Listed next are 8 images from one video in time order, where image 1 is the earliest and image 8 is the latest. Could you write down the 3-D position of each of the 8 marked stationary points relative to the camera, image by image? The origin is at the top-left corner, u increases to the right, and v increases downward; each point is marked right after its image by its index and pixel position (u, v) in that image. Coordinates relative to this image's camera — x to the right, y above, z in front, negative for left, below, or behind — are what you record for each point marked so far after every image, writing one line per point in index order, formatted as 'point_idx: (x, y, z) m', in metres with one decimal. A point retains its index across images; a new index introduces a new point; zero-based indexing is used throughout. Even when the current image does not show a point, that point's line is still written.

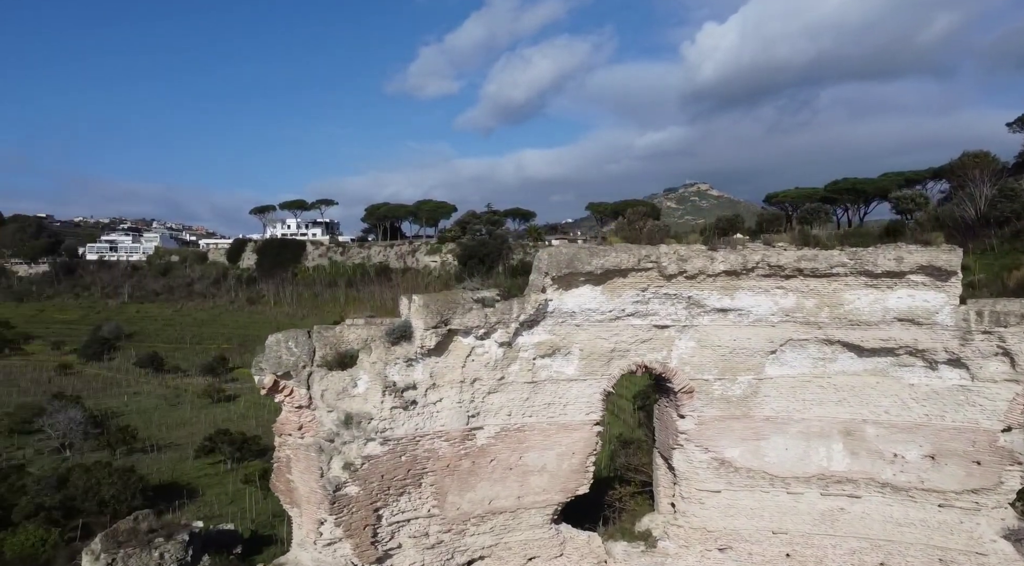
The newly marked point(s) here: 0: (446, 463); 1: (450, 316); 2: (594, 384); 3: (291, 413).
0: (-1.1, -3.3, +16.9) m
1: (-0.9, -0.9, +16.7) m
2: (+1.5, -2.1, +17.5) m
3: (-3.8, -2.5, +16.9) m
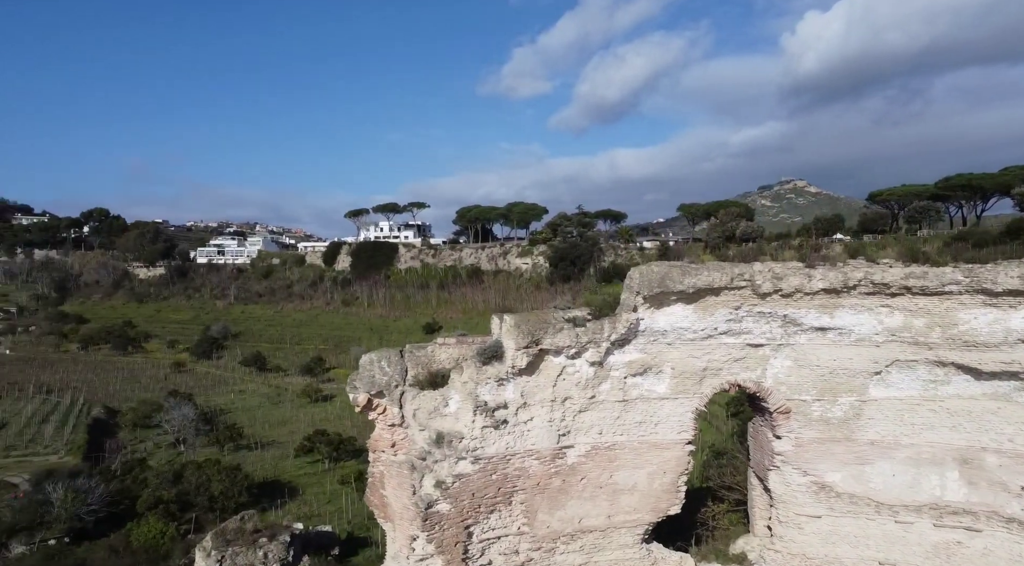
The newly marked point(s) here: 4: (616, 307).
0: (+0.4, -3.5, +16.5) m
1: (+0.5, -1.0, +16.2) m
2: (+3.1, -2.2, +16.8) m
3: (-2.2, -2.7, +16.7) m
4: (+1.9, -0.6, +17.1) m
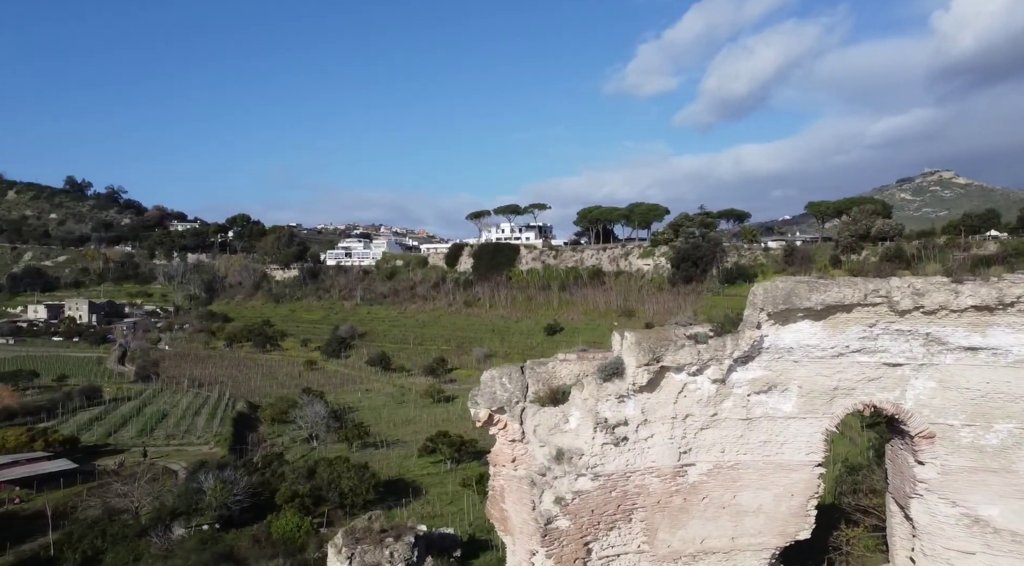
0: (+2.4, -3.6, +15.7) m
1: (+2.4, -1.1, +15.4) m
2: (+5.0, -2.3, +15.7) m
3: (-0.3, -2.8, +16.3) m
4: (+3.9, -0.7, +16.2) m
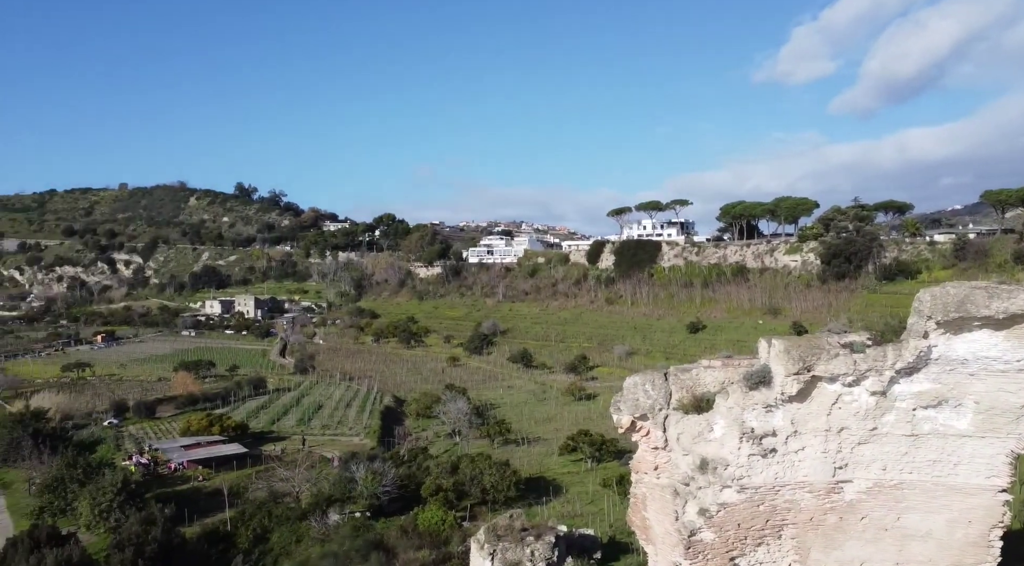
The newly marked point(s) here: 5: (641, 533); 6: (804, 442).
0: (+4.5, -3.6, +14.6) m
1: (+4.5, -1.1, +14.3) m
2: (+7.1, -2.2, +14.2) m
3: (+2.0, -2.8, +15.6) m
4: (+6.1, -0.7, +14.8) m
5: (+2.0, -4.2, +15.9) m
6: (+4.4, -2.4, +14.6) m
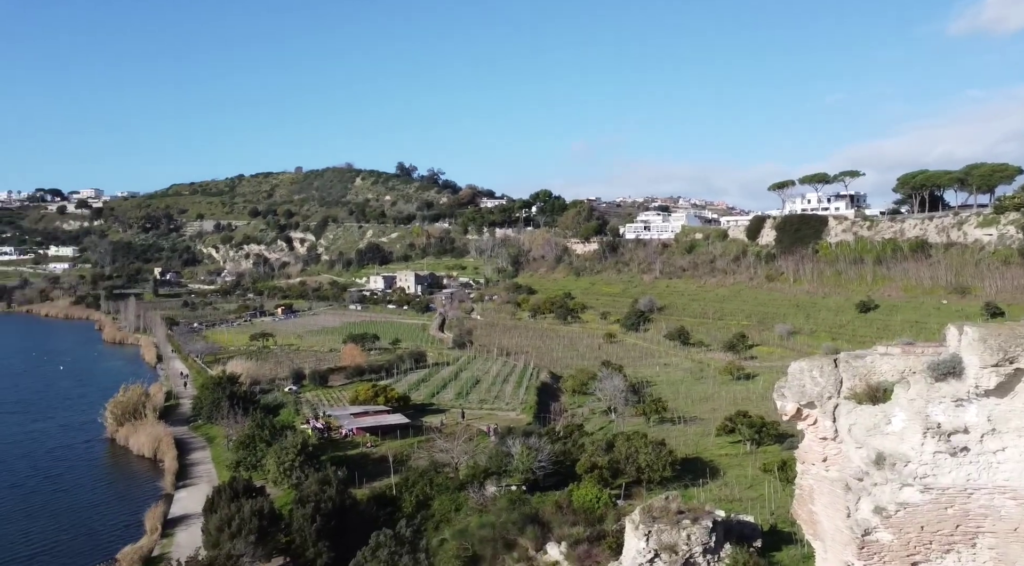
0: (+6.7, -3.2, +13.0) m
1: (+6.6, -0.8, +12.6) m
2: (+9.2, -1.9, +12.1) m
3: (+4.4, -2.4, +14.3) m
4: (+8.2, -0.4, +12.9) m
5: (+4.4, -3.8, +14.6) m
6: (+6.6, -2.1, +12.9) m
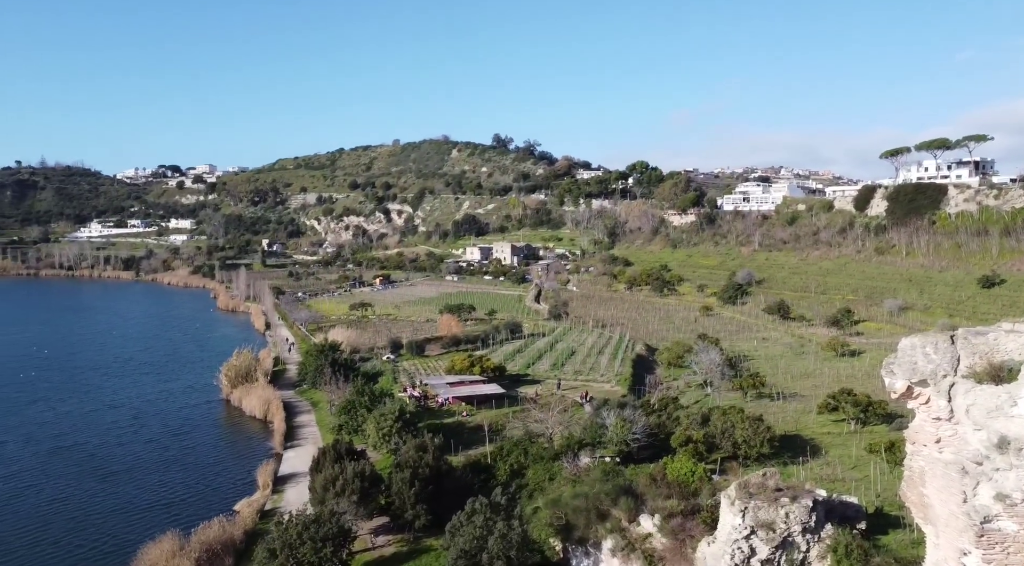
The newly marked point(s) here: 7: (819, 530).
0: (+8.0, -2.9, +11.9) m
1: (+7.9, -0.5, +11.5) m
2: (+10.3, -1.7, +10.8) m
3: (+5.8, -2.0, +13.5) m
4: (+9.5, 0.0, +11.6) m
5: (+5.8, -3.4, +13.8) m
6: (+7.9, -1.8, +11.8) m
7: (+6.4, -5.2, +19.9) m
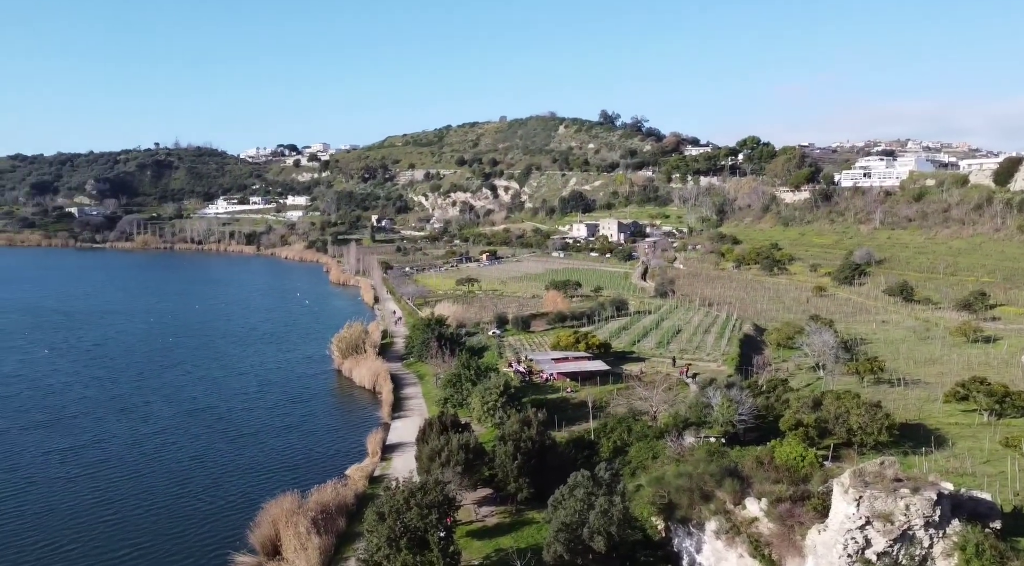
0: (+9.2, -2.7, +9.7) m
1: (+9.1, -0.3, +9.2) m
2: (+11.5, -1.5, +8.3) m
3: (+7.2, -1.8, +11.5) m
4: (+10.7, +0.1, +9.1) m
5: (+7.3, -3.2, +11.9) m
6: (+9.1, -1.6, +9.6) m
7: (+8.5, -4.8, +17.9) m
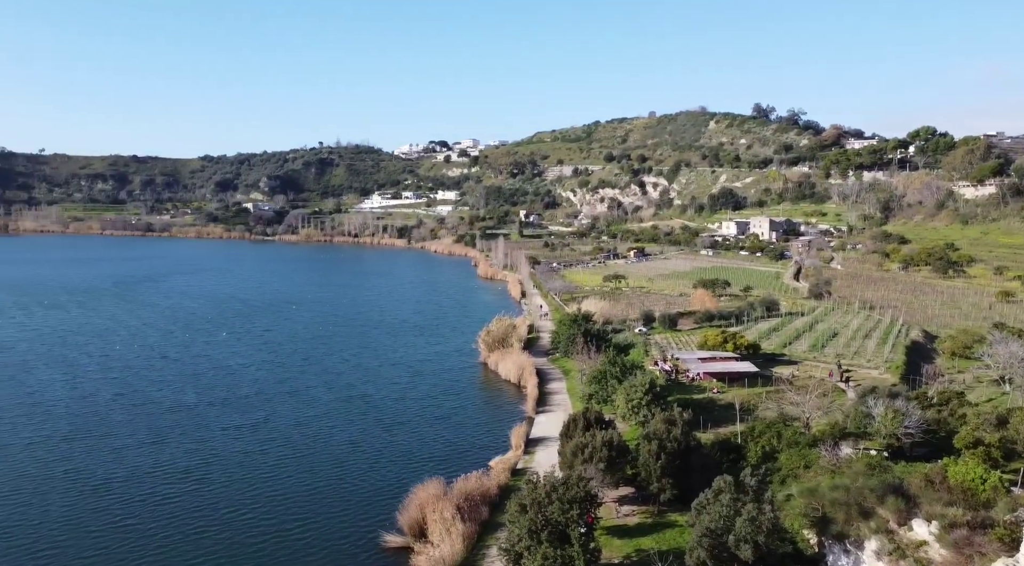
0: (+10.0, -2.9, +2.1) m
1: (+9.8, -0.5, +1.6) m
2: (+12.0, -1.8, +0.3) m
3: (+8.3, -1.9, +4.1) m
4: (+11.4, -0.1, +1.3) m
5: (+8.4, -3.3, +4.5) m
6: (+9.9, -1.8, +2.0) m
7: (+10.5, -5.0, +10.3) m
